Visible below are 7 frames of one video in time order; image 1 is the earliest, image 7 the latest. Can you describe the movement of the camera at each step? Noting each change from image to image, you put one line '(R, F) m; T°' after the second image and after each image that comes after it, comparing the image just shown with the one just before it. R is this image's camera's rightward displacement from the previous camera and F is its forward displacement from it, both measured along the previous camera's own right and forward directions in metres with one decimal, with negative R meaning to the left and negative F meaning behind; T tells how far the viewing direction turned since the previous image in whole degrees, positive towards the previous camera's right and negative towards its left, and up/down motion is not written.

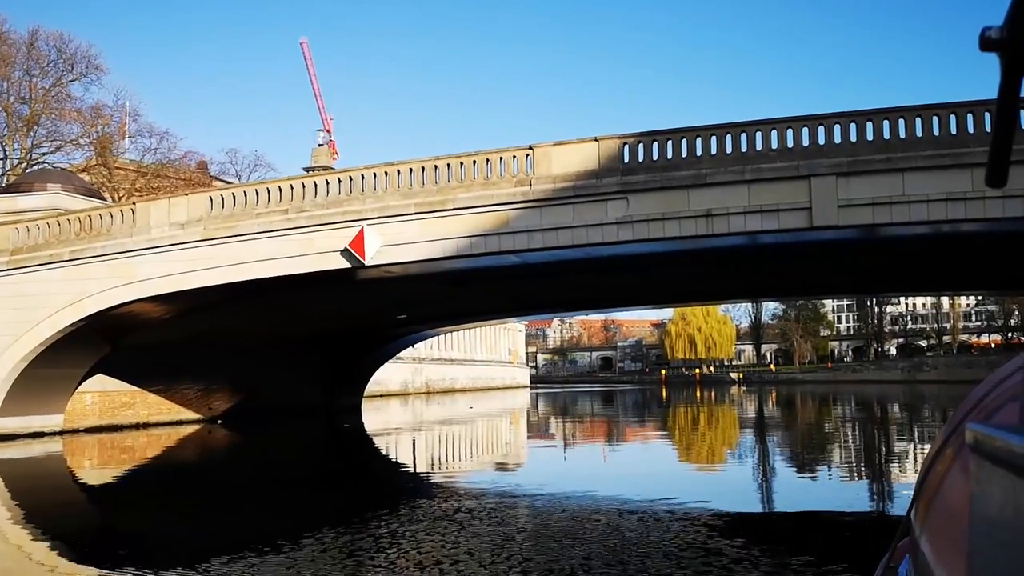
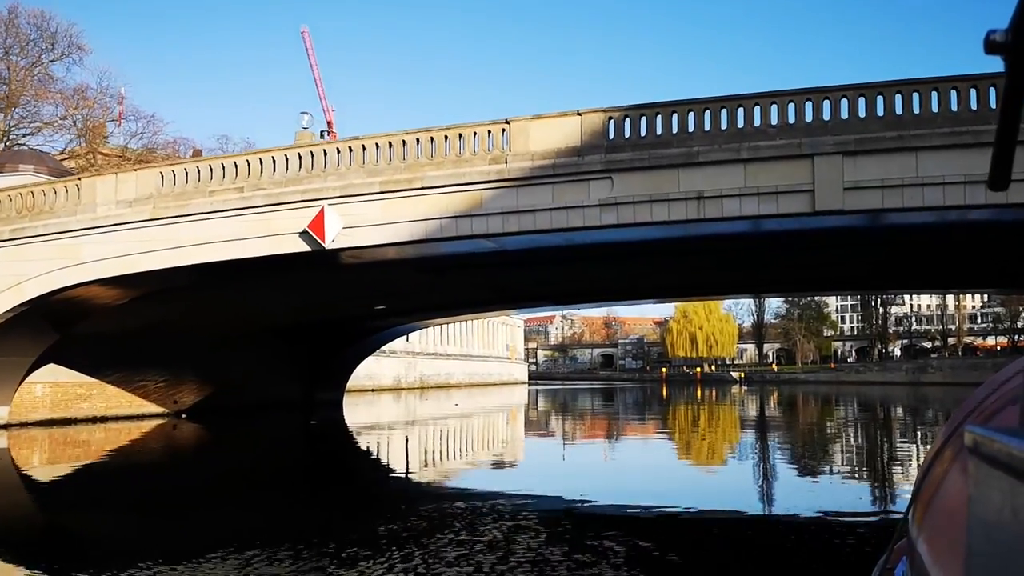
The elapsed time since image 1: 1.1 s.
(+0.5, +1.4) m; 0°
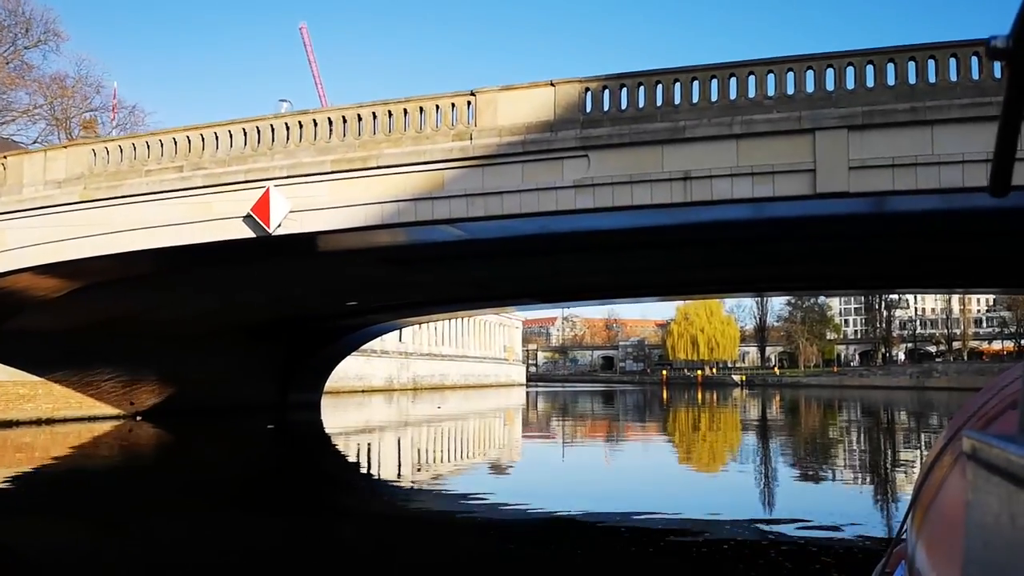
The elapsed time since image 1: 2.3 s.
(+0.6, +1.6) m; 0°
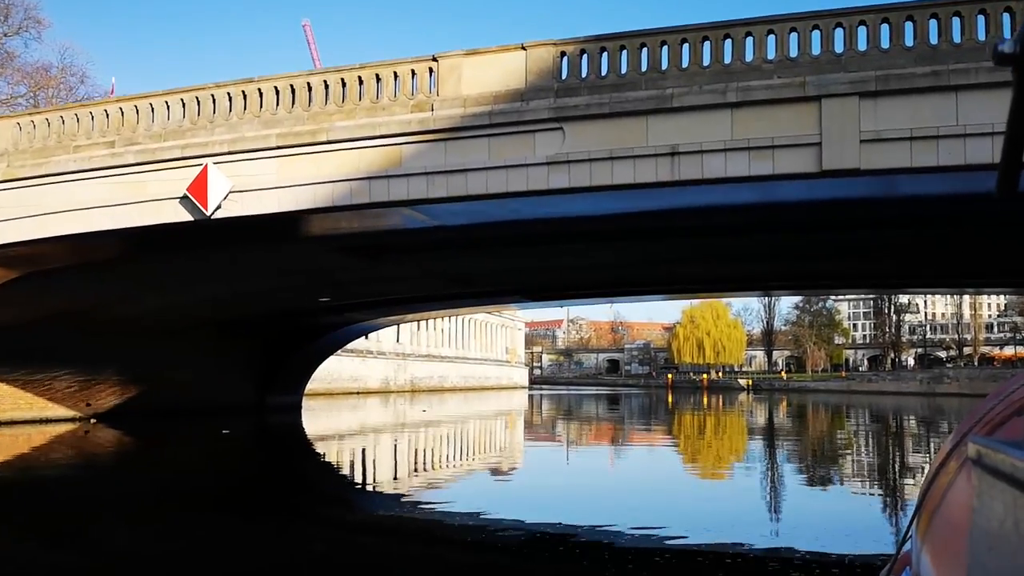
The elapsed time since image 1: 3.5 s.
(+0.6, +1.6) m; 0°
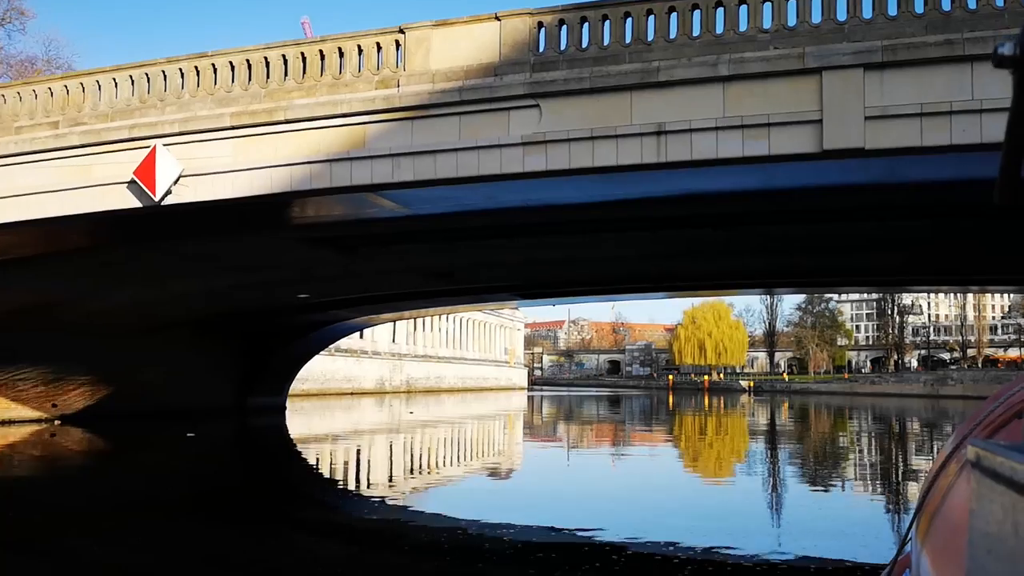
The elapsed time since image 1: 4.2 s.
(+0.4, +1.0) m; 0°
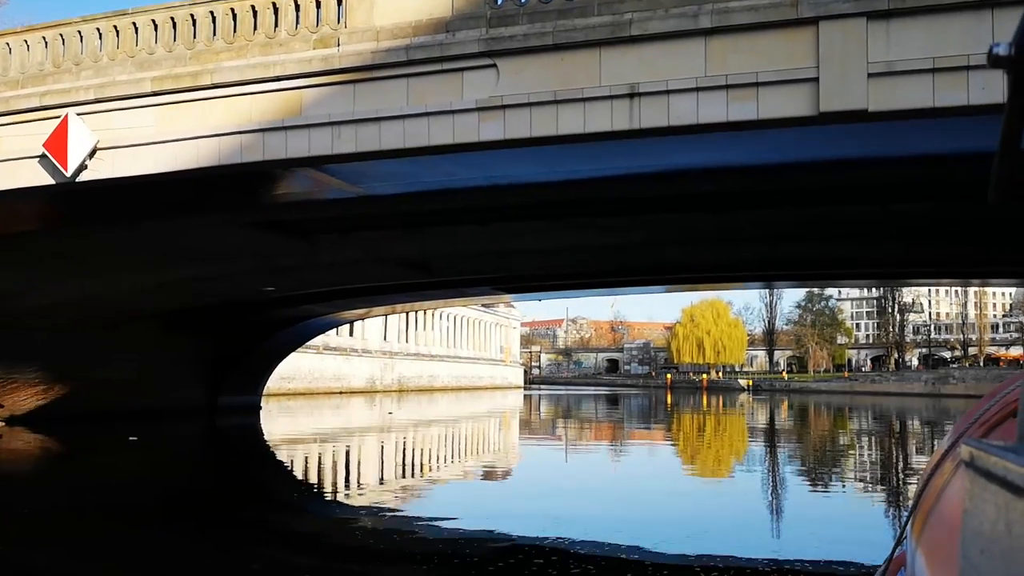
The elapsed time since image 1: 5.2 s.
(+0.5, +1.3) m; 0°
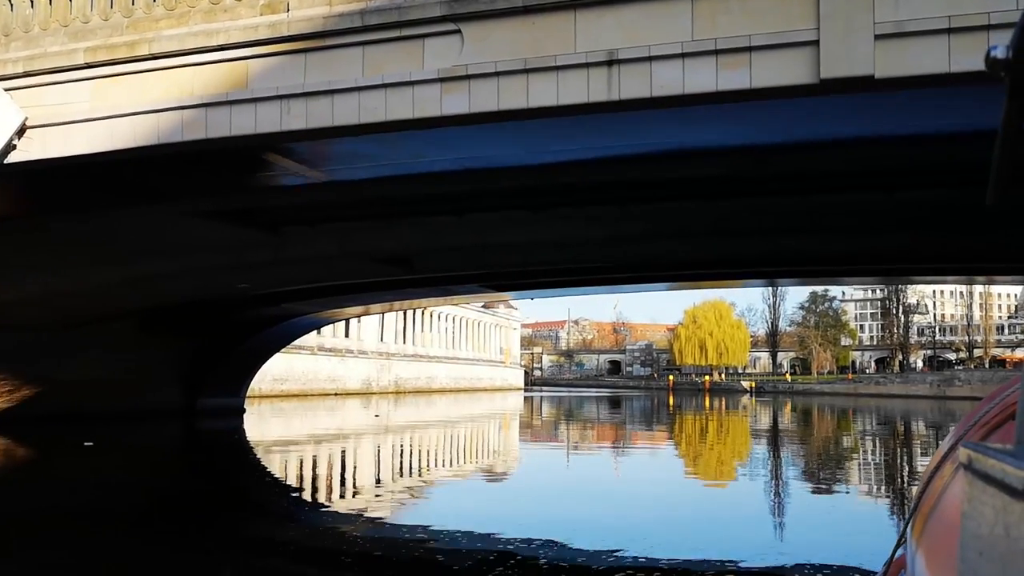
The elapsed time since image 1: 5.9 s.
(+0.3, +0.9) m; 0°
